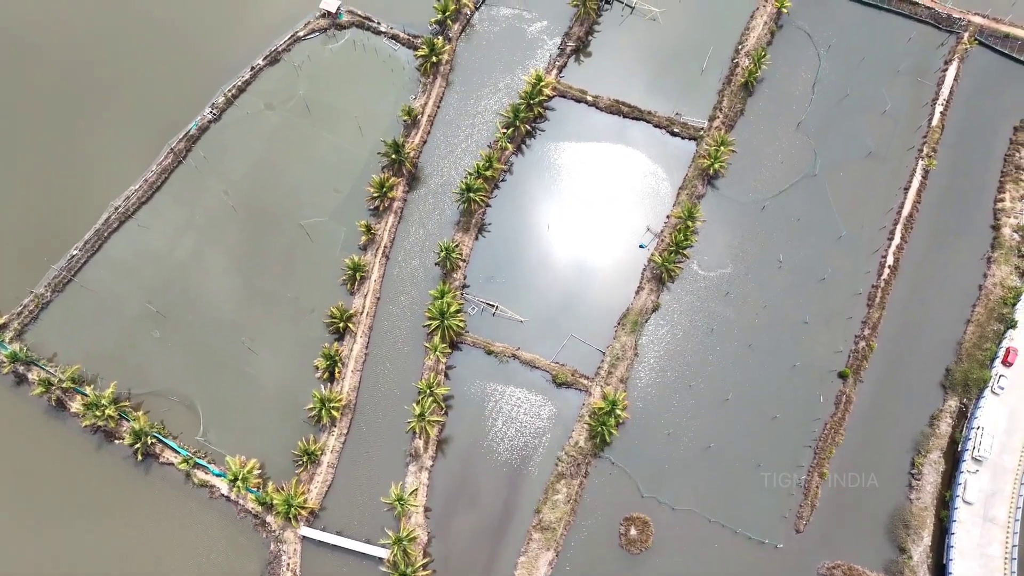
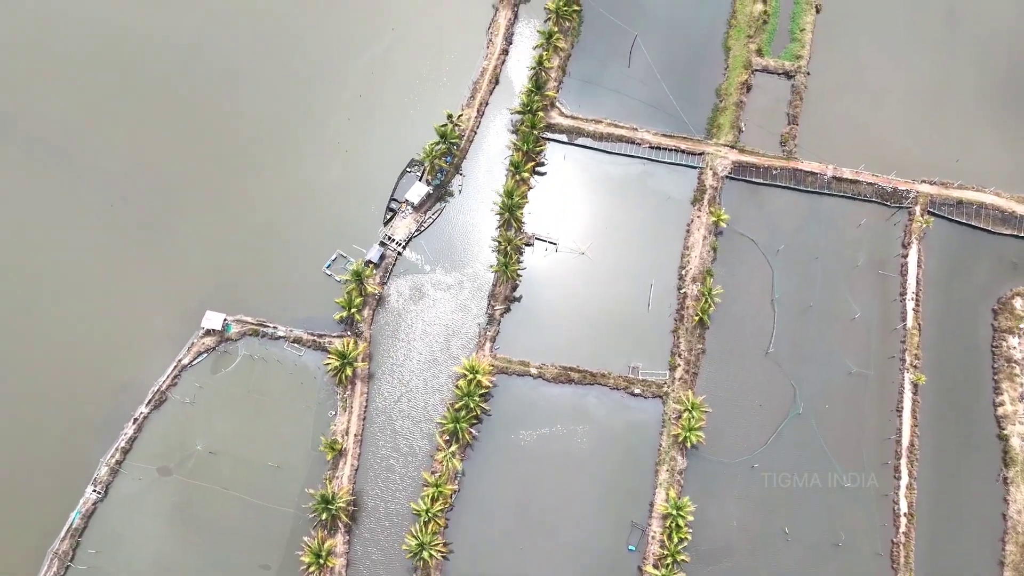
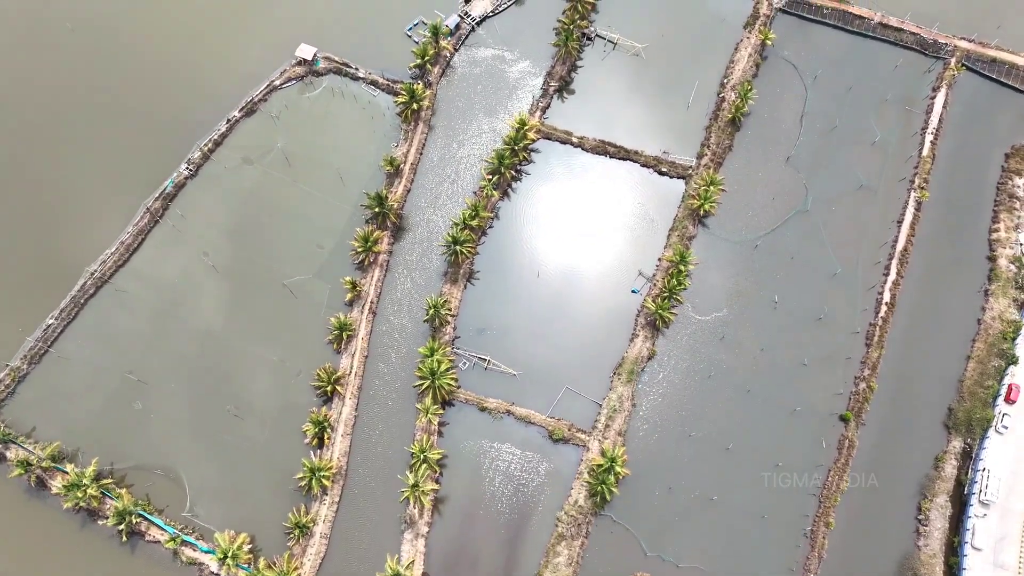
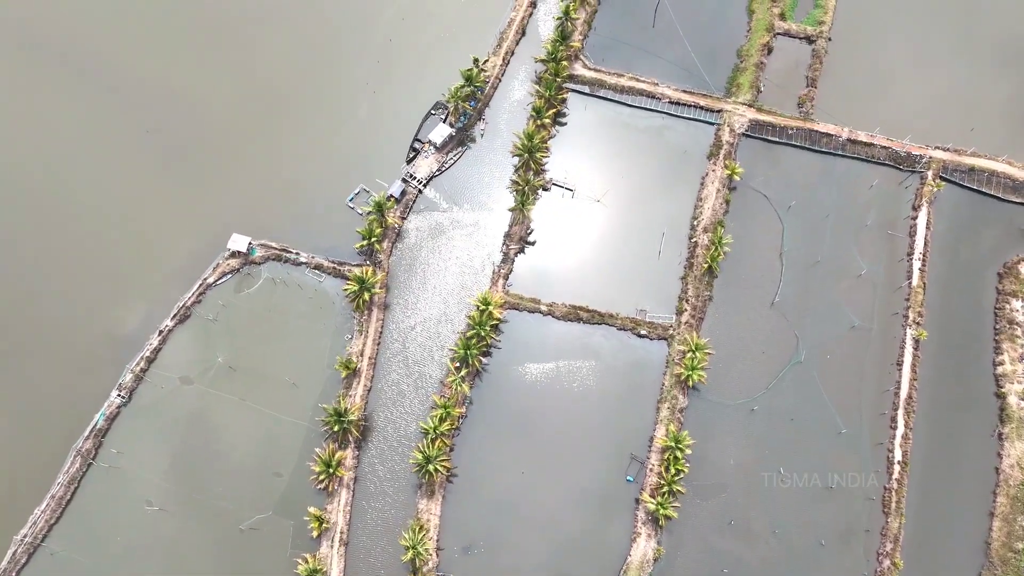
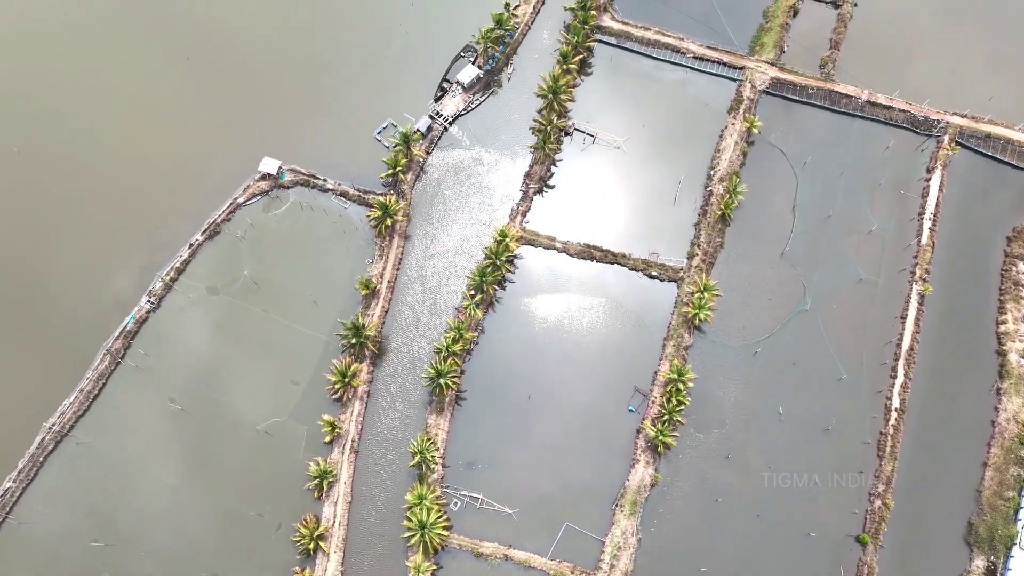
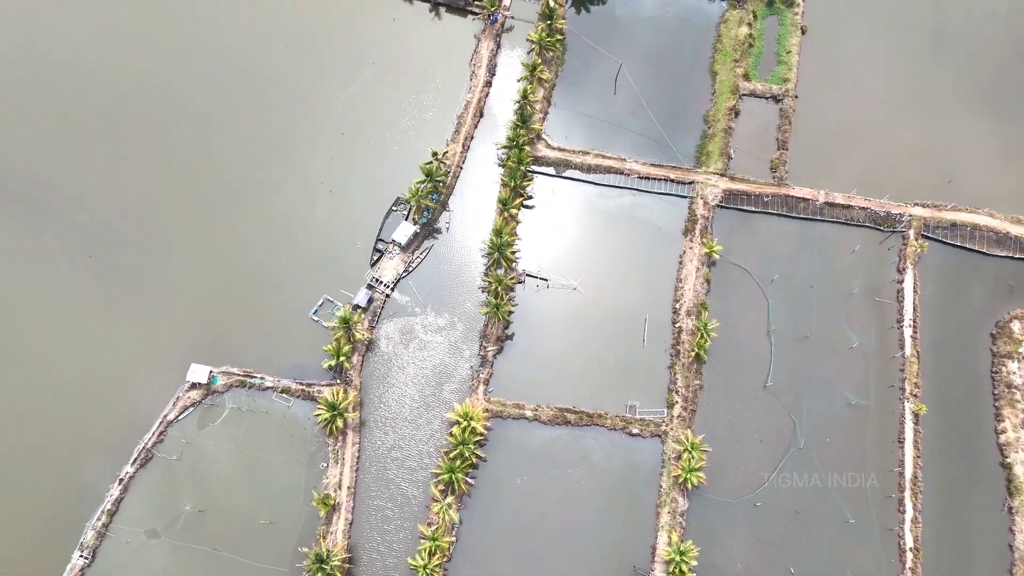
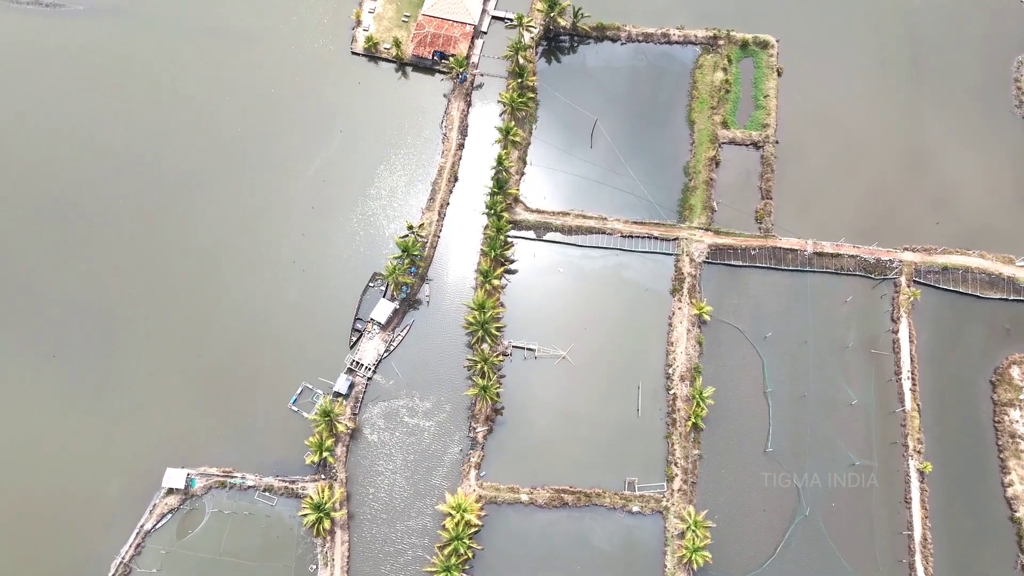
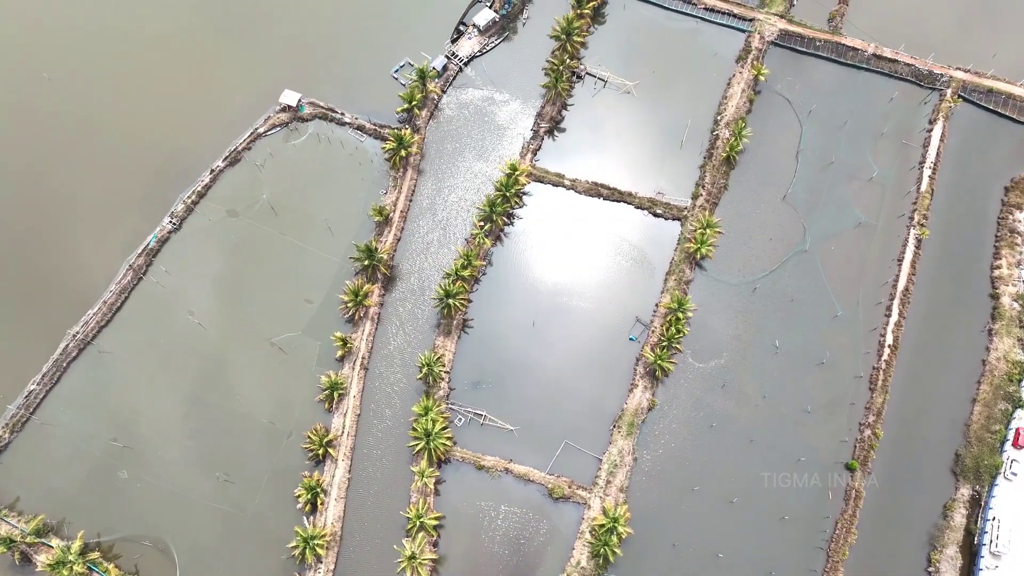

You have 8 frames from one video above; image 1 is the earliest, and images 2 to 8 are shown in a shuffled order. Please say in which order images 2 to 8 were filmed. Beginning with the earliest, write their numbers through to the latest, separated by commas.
3, 8, 5, 4, 2, 6, 7
